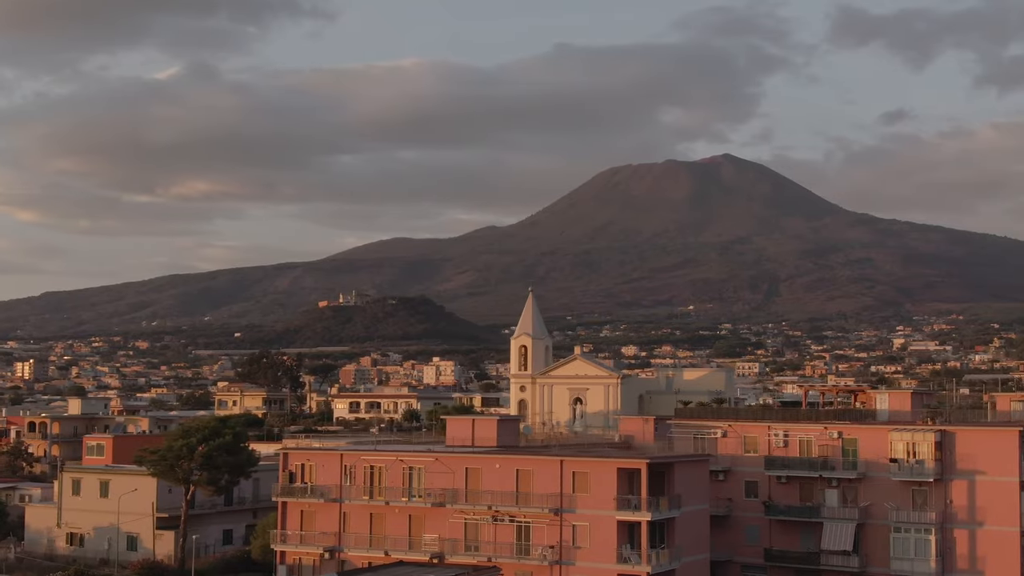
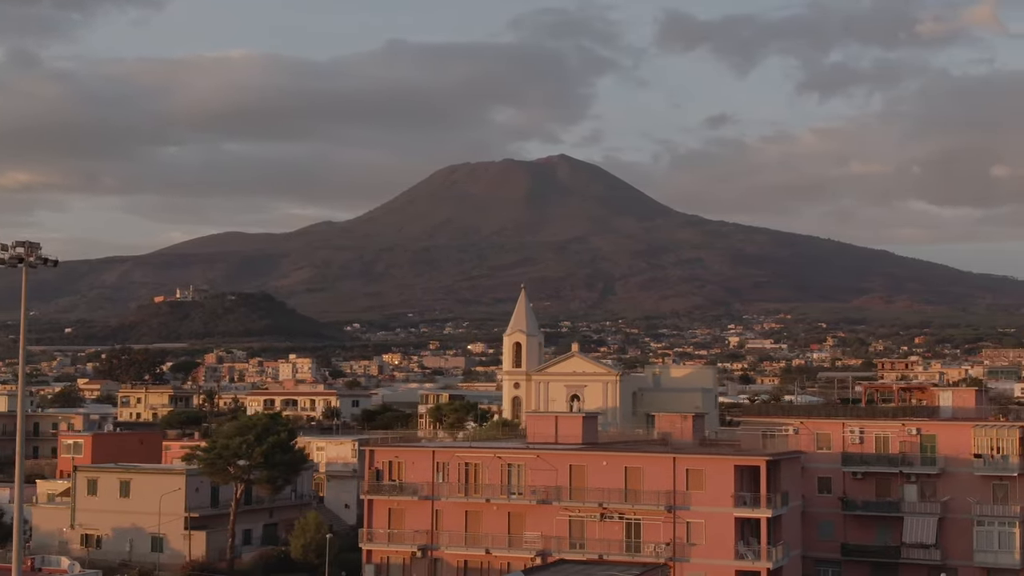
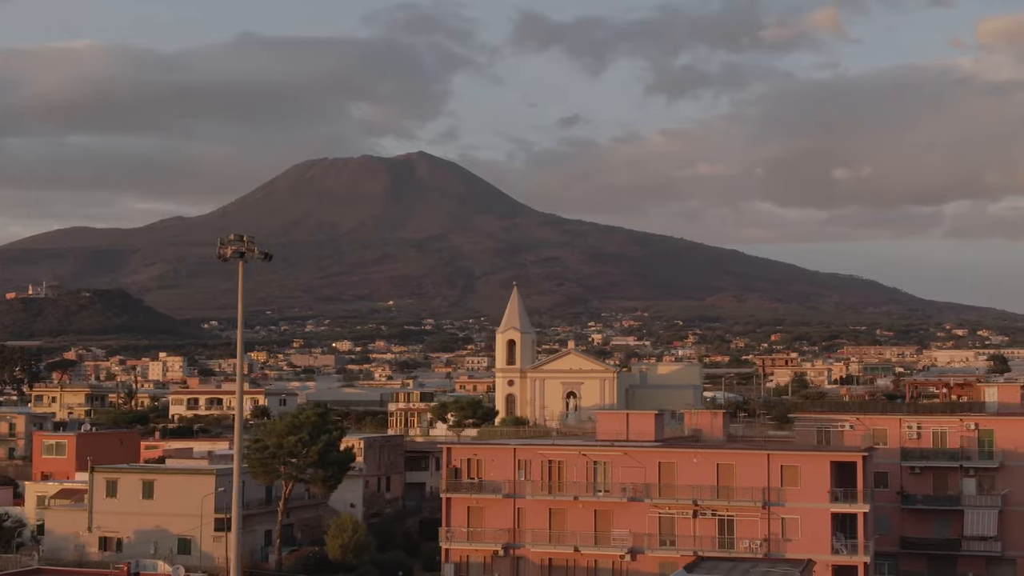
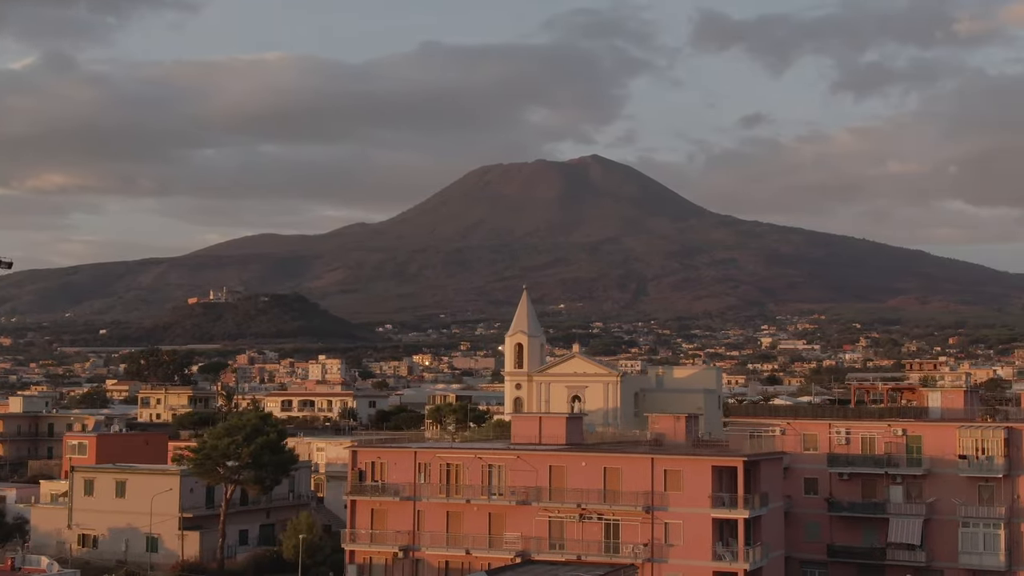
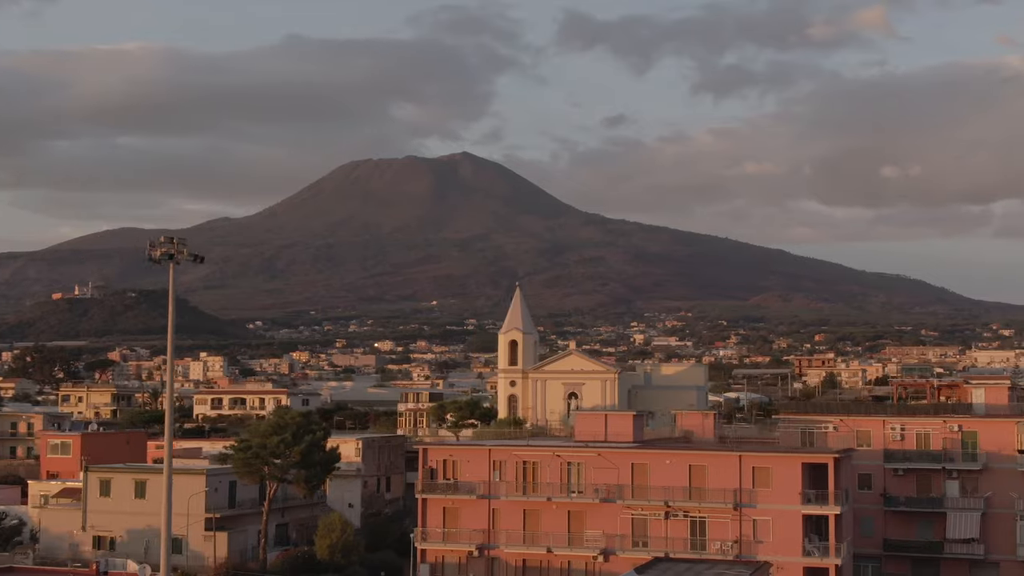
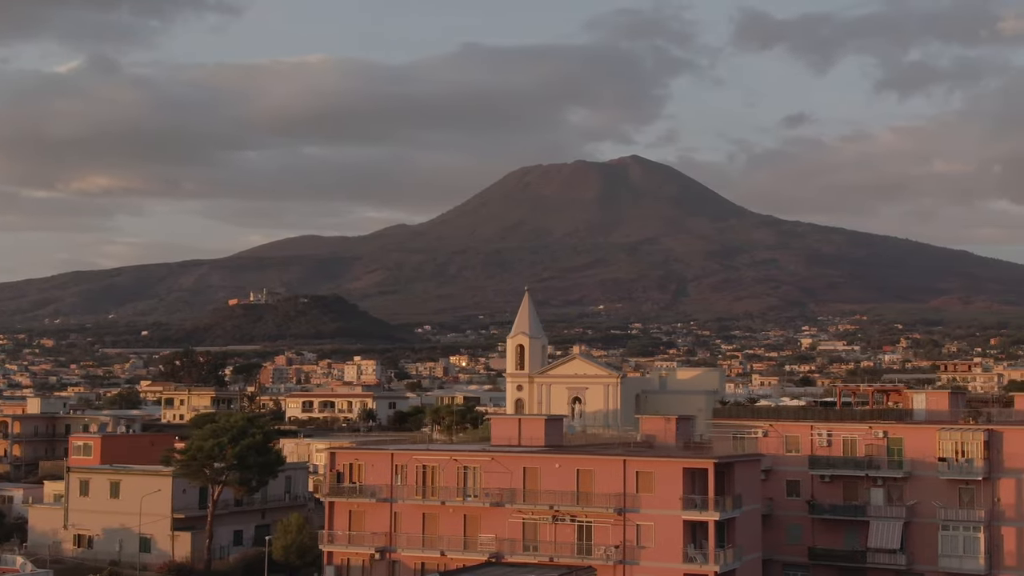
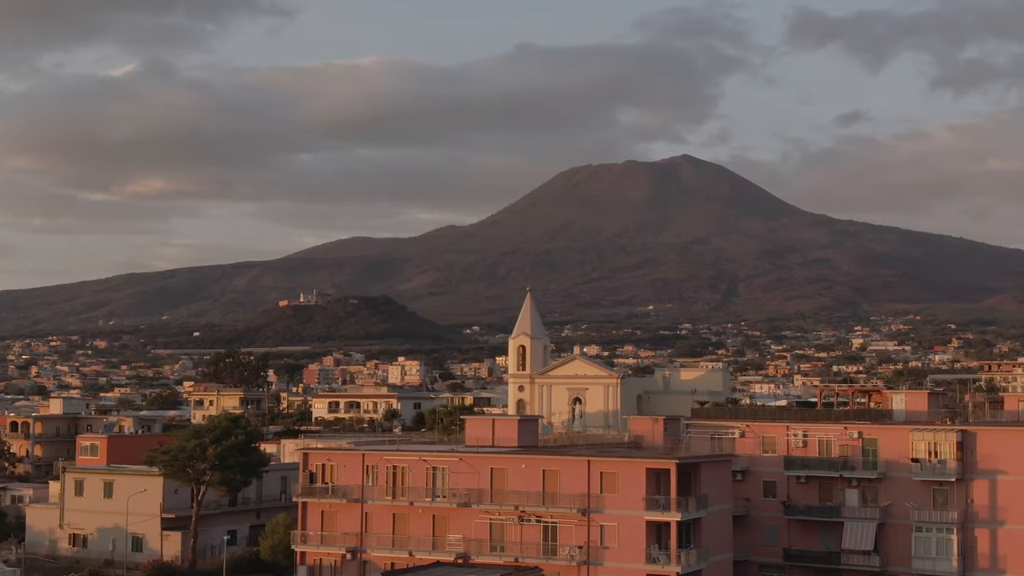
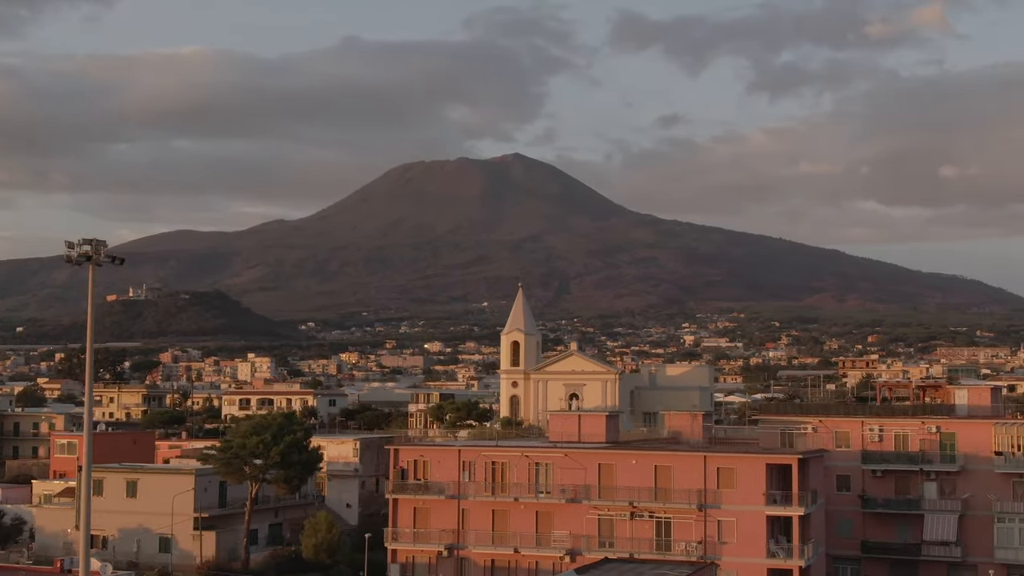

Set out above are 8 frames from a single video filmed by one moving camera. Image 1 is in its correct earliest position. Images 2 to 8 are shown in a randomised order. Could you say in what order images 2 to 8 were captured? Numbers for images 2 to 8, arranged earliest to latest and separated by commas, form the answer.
7, 6, 4, 2, 8, 5, 3
